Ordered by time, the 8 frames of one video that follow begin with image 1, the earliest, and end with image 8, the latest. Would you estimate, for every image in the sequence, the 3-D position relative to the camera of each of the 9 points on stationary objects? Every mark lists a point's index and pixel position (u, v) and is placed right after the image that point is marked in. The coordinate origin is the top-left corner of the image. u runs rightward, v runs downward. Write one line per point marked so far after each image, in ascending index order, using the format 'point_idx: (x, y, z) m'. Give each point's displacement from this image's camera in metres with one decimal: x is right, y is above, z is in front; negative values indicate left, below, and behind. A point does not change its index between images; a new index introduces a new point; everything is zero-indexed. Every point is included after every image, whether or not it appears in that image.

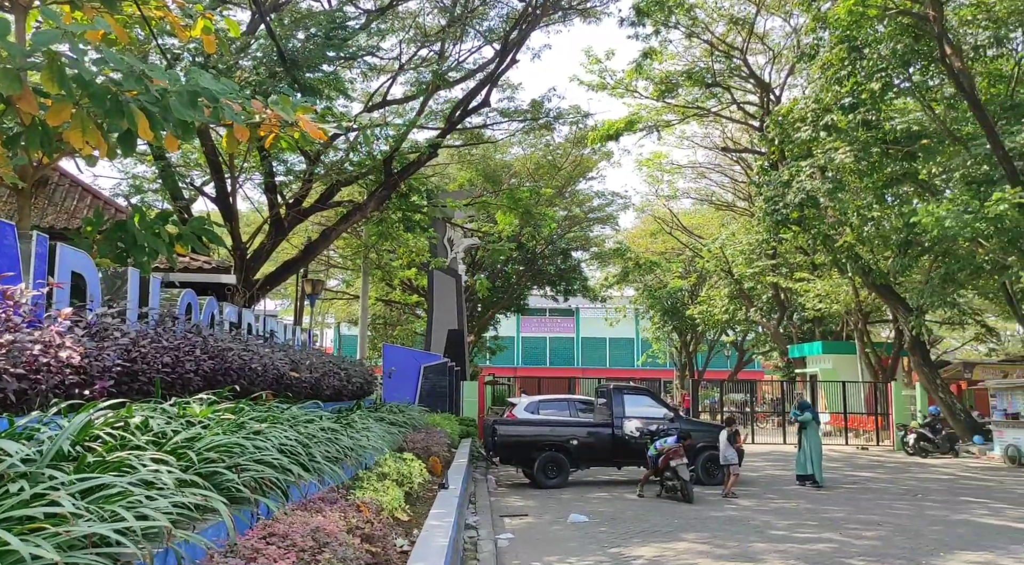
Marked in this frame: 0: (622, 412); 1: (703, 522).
0: (+1.7, -2.0, +13.8) m
1: (+2.1, -2.6, +9.8) m
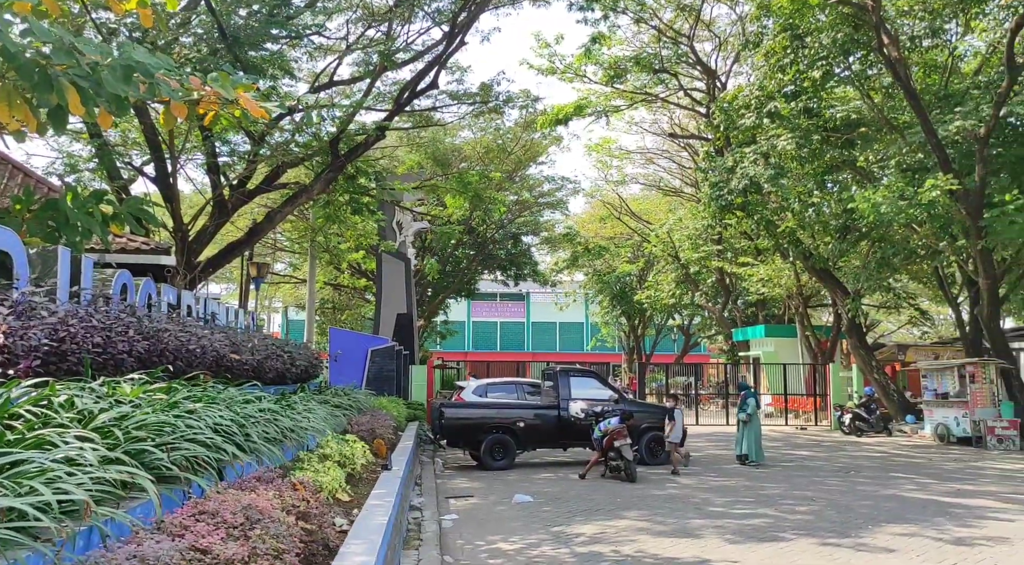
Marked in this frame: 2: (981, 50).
0: (+0.9, -1.7, +13.9) m
1: (+1.4, -2.4, +10.0) m
2: (+10.2, +5.1, +19.9) m
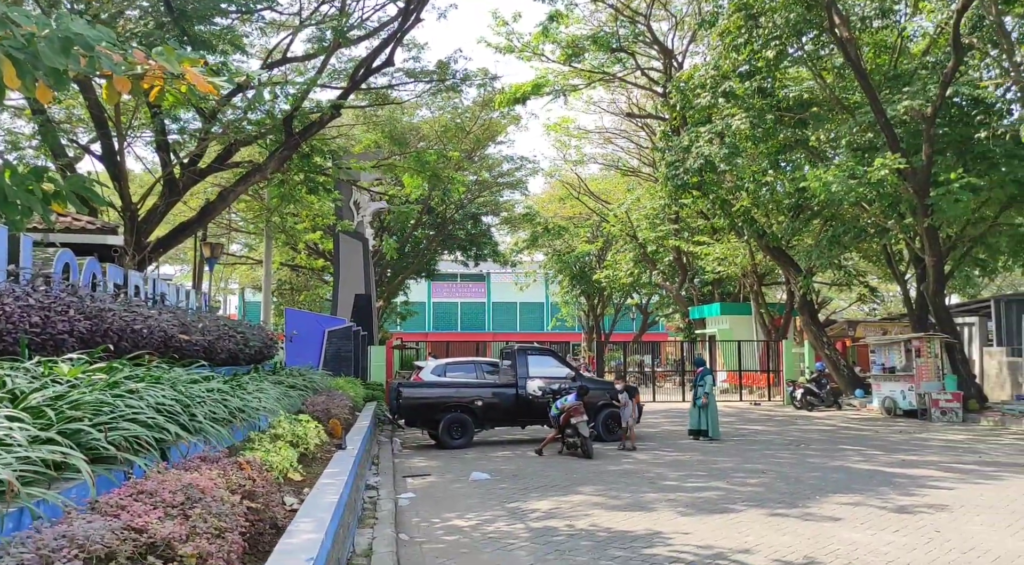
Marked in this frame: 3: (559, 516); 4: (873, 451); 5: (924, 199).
0: (+0.2, -1.4, +14.0) m
1: (+1.0, -2.1, +10.1) m
2: (+9.3, +5.6, +20.2) m
3: (+0.4, -2.0, +7.7) m
4: (+5.0, -2.3, +12.6) m
5: (+8.5, +1.7, +18.7) m
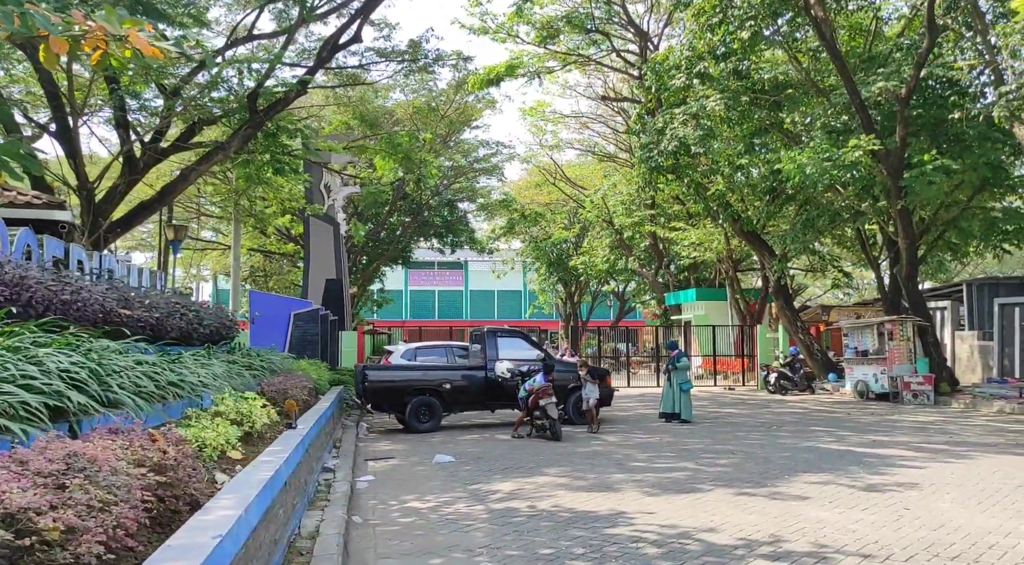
0: (-0.3, -1.1, +13.8) m
1: (+0.6, -1.9, +9.9) m
2: (+8.7, +6.0, +20.1) m
3: (+0.1, -1.8, +7.4) m
4: (+4.6, -2.1, +12.5) m
5: (+7.9, +2.1, +18.6) m
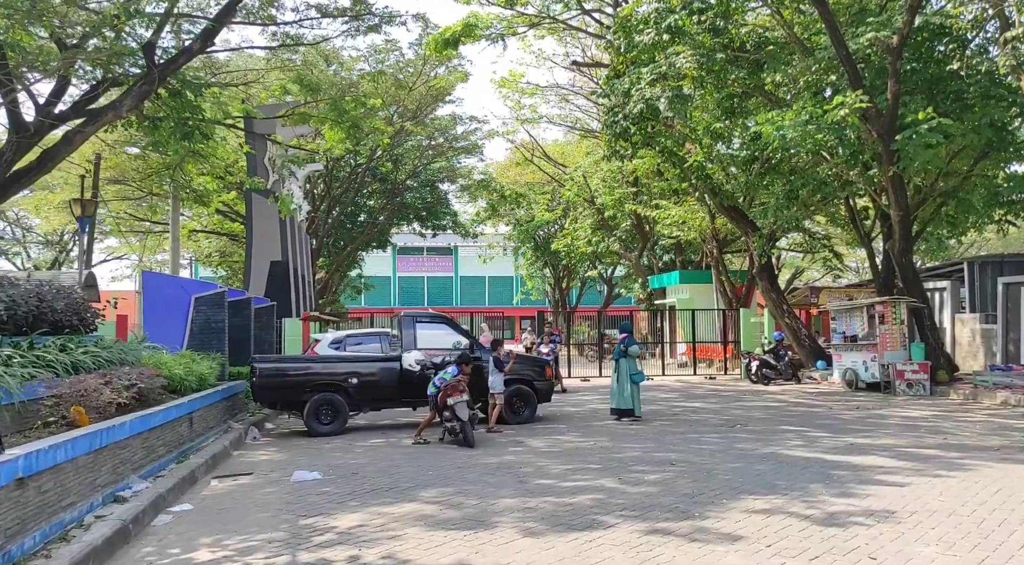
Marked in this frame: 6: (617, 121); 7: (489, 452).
0: (-1.3, -0.8, +11.8) m
1: (-0.4, -1.7, +8.0) m
2: (+7.6, +6.4, +18.0) m
3: (-1.0, -1.6, +5.5) m
4: (+3.5, -1.7, +10.5) m
5: (+6.9, +2.5, +16.6) m
6: (+2.2, +3.3, +19.0) m
7: (-0.2, -1.7, +9.2) m
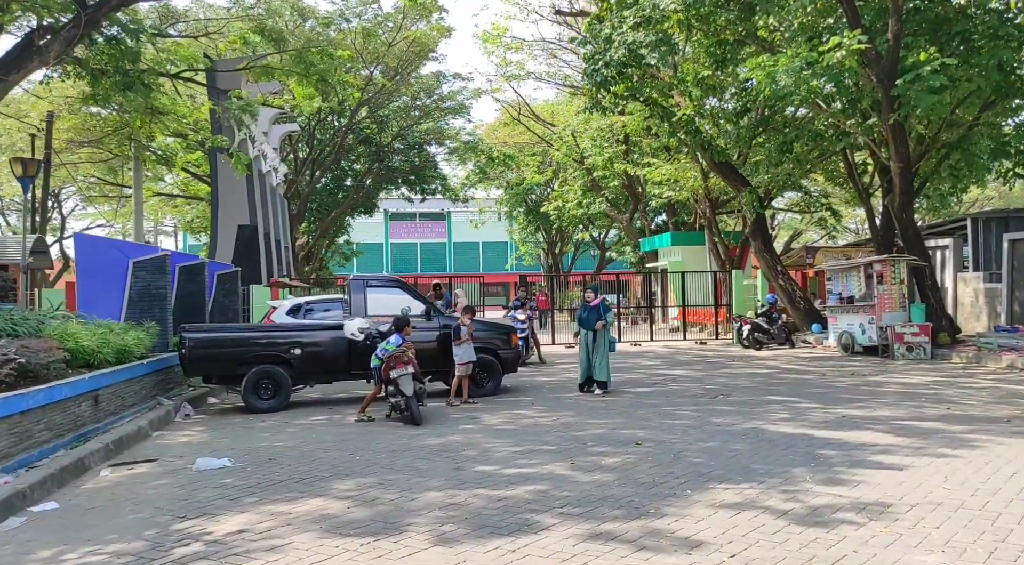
0: (-1.7, -0.3, +10.7) m
1: (-0.9, -1.3, +6.9) m
2: (+7.1, +7.2, +16.7) m
3: (-1.4, -1.3, +4.5) m
4: (+3.1, -1.3, +9.5) m
5: (+6.4, +3.3, +15.4) m
6: (+1.7, +4.1, +17.7) m
7: (-0.7, -1.3, +8.2) m
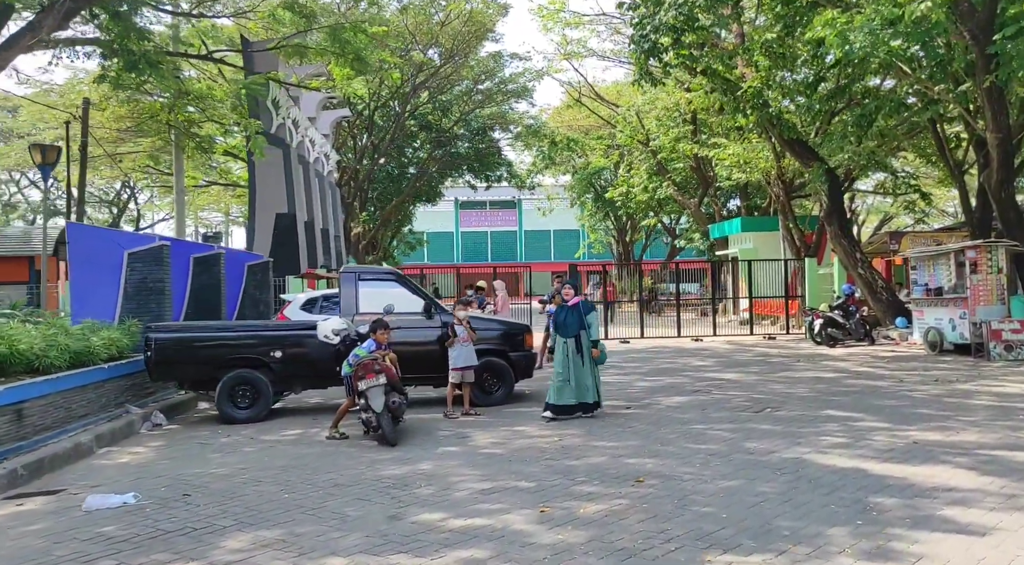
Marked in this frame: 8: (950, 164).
0: (-1.6, -0.2, +9.5) m
1: (-1.1, -1.3, +5.6) m
2: (+7.7, +7.4, +14.5) m
3: (-1.8, -1.3, +3.2) m
4: (+3.1, -1.2, +7.8) m
5: (+6.9, +3.4, +13.3) m
6: (+2.4, +4.3, +16.1) m
7: (-0.8, -1.3, +6.8) m
8: (+8.6, +2.3, +17.9) m
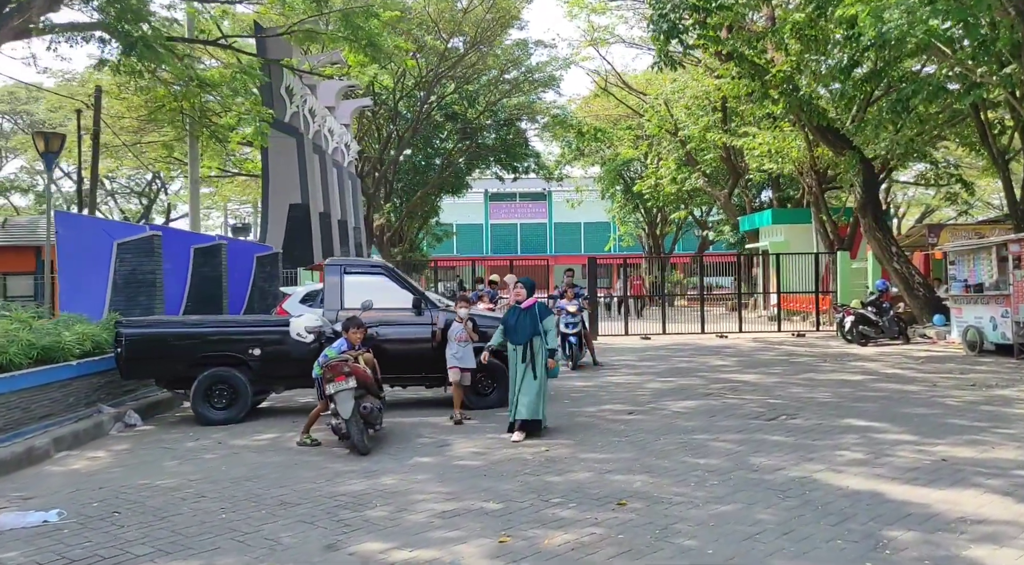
0: (-1.6, -0.2, +8.9) m
1: (-1.3, -1.3, +5.0) m
2: (+7.9, +7.4, +13.5) m
3: (-2.1, -1.3, +2.6) m
4: (+3.0, -1.2, +7.0) m
5: (+7.0, +3.5, +12.4) m
6: (+2.7, +4.4, +15.3) m
7: (-0.9, -1.3, +6.2) m
8: (+8.9, +2.4, +16.9) m
